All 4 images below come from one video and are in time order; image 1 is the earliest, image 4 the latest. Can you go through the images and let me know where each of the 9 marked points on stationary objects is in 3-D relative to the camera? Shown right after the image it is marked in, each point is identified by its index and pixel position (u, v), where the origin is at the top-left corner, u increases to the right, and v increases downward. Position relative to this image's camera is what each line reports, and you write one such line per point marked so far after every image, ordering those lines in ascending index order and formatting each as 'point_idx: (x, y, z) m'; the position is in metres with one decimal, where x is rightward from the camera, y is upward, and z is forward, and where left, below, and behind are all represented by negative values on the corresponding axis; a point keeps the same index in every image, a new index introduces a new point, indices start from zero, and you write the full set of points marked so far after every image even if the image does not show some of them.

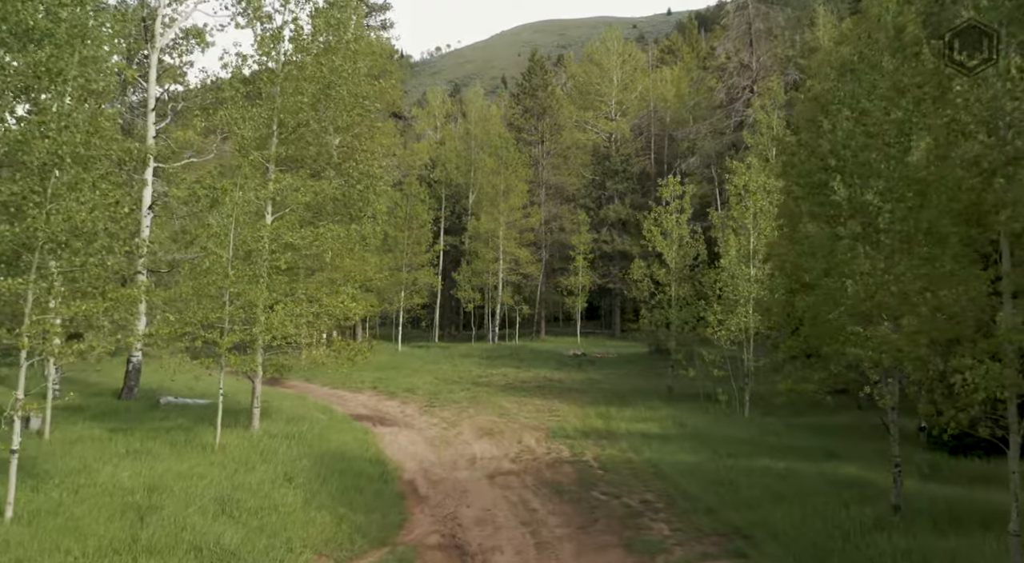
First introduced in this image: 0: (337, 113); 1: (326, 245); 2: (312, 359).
0: (-3.5, +3.4, +18.5) m
1: (-3.6, +0.7, +18.1) m
2: (-4.0, -1.5, +18.2) m
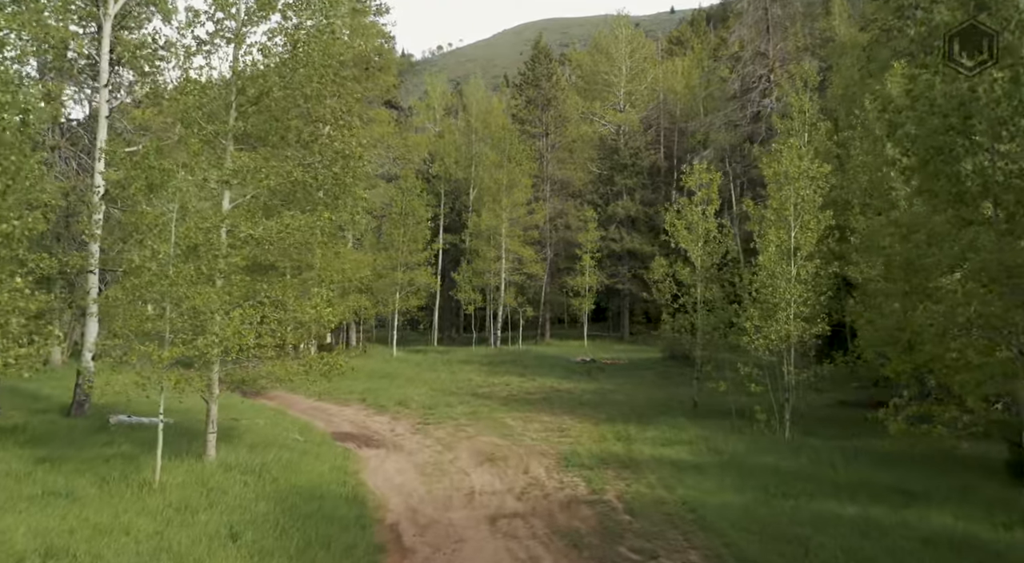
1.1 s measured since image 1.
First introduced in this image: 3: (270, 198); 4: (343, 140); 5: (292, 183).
0: (-3.5, +3.4, +15.5) m
1: (-3.5, +0.7, +15.1) m
2: (-3.9, -1.5, +15.2) m
3: (-4.1, +1.4, +15.5) m
4: (-3.0, +2.5, +16.1) m
5: (-3.7, +1.7, +15.6) m
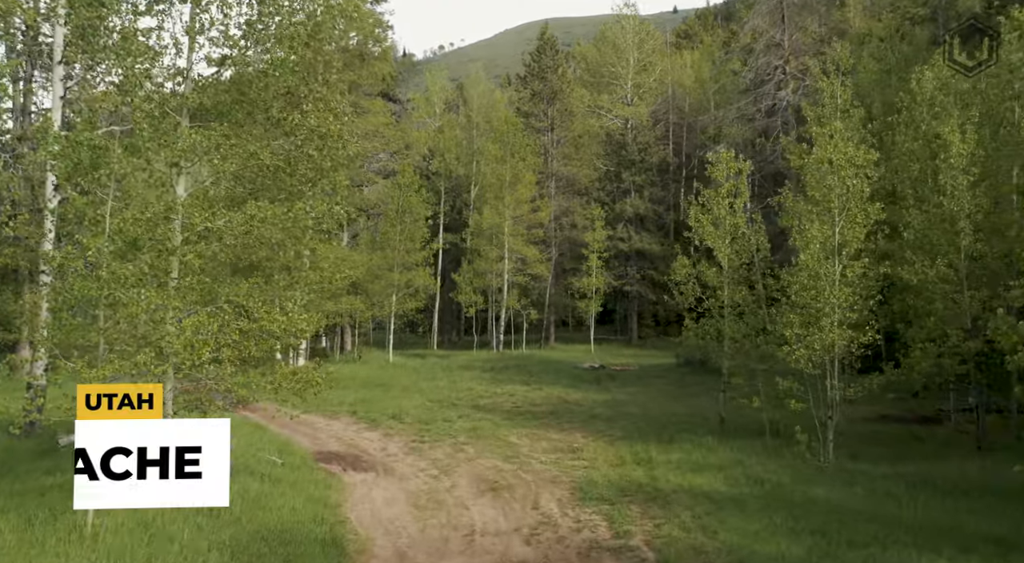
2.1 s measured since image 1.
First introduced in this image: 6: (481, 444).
0: (-3.4, +3.4, +13.2) m
1: (-3.4, +0.7, +12.7) m
2: (-3.8, -1.6, +12.9) m
3: (-4.0, +1.4, +13.1) m
4: (-2.9, +2.5, +13.7) m
5: (-3.6, +1.7, +13.2) m
6: (-0.7, -3.4, +19.4) m
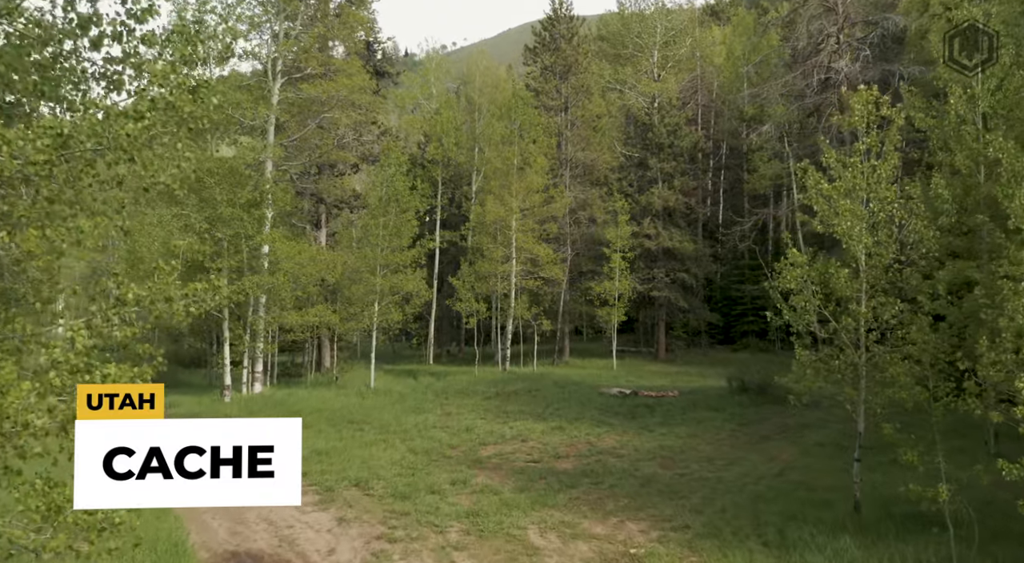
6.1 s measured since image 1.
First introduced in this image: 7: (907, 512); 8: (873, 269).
0: (-3.1, +3.3, +6.0) m
1: (-3.2, +0.6, +5.6) m
2: (-3.5, -1.7, +5.7) m
3: (-3.7, +1.3, +6.0) m
4: (-2.6, +2.4, +6.5) m
5: (-3.4, +1.6, +6.1) m
6: (-0.4, -3.6, +12.2) m
7: (+5.5, -3.2, +12.8) m
8: (+5.1, +0.2, +12.8) m
